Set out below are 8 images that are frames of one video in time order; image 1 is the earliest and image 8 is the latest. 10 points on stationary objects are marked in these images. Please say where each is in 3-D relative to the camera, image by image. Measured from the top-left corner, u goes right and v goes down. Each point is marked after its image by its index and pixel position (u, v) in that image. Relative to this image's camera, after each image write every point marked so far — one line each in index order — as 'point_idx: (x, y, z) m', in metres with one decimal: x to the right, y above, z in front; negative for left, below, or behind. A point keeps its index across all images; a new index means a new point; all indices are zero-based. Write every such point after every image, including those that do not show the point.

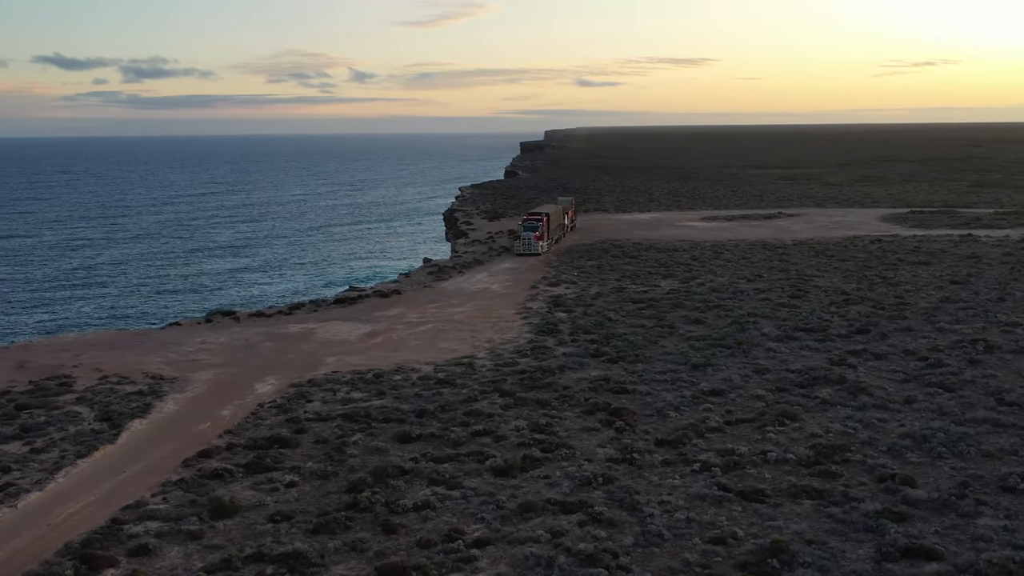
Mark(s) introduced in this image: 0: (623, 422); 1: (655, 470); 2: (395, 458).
0: (+1.8, -2.2, +19.5) m
1: (+2.0, -2.6, +17.0) m
2: (-1.7, -2.5, +17.8) m
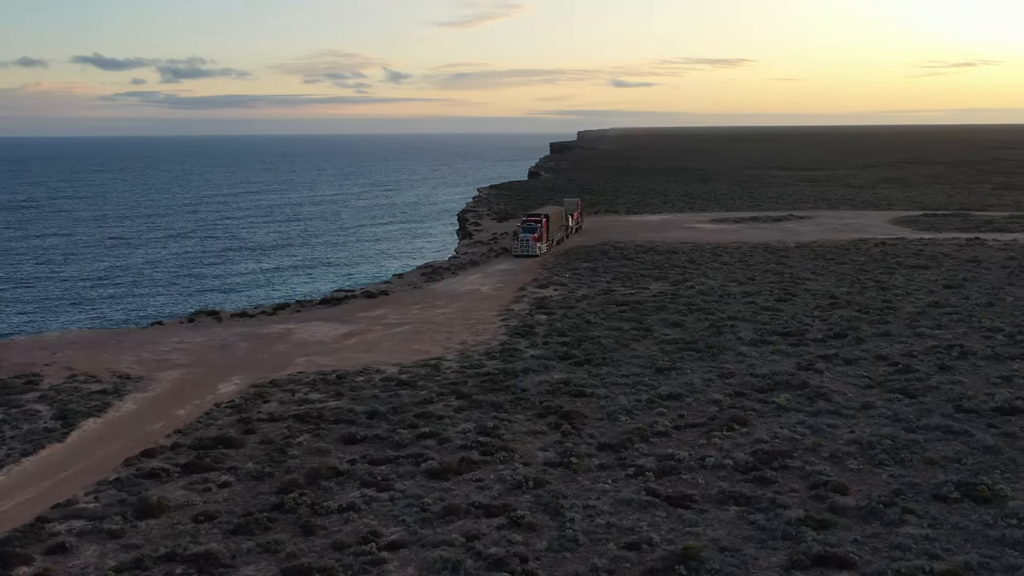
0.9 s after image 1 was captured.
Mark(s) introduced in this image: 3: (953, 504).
0: (+0.9, -2.2, +19.5) m
1: (+1.1, -2.6, +17.0) m
2: (-2.6, -2.6, +17.8) m
3: (+5.7, -2.8, +15.4) m
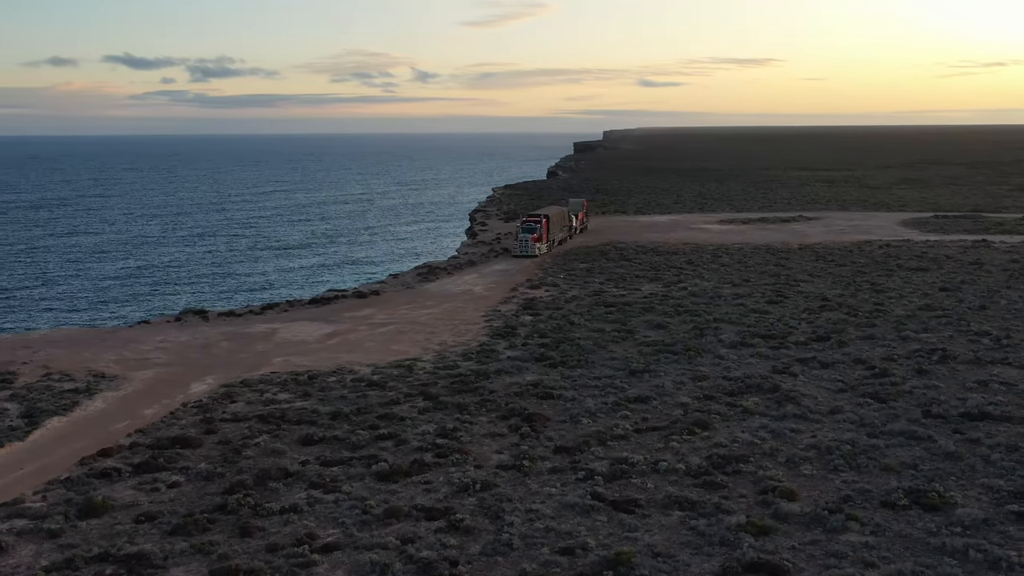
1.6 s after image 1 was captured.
0: (+0.3, -2.3, +19.4) m
1: (+0.4, -2.7, +16.9) m
2: (-3.3, -2.6, +17.8) m
3: (+4.9, -2.8, +15.2) m
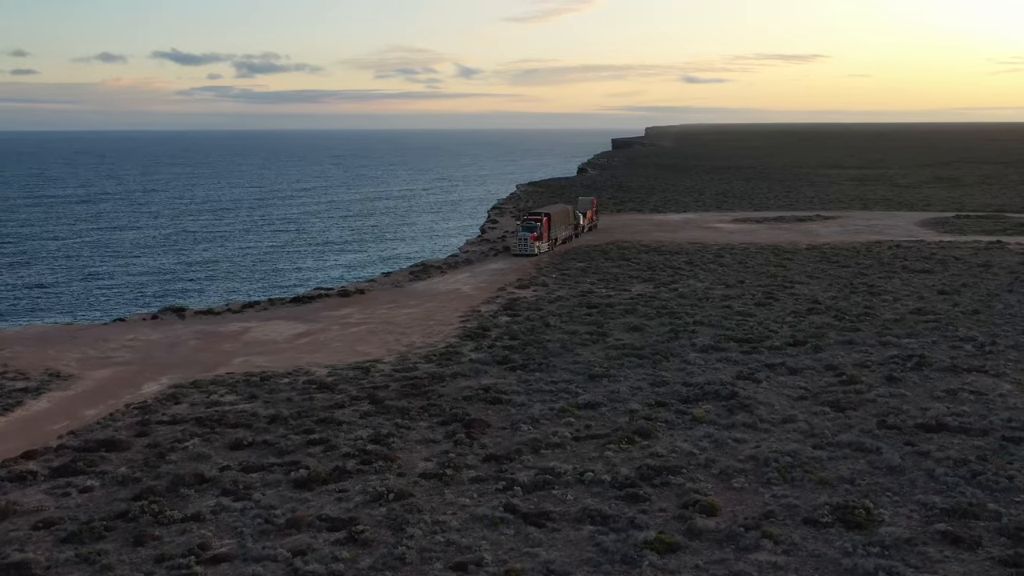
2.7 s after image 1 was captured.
0: (-0.7, -2.3, +18.9) m
1: (-0.7, -2.7, +16.4) m
2: (-4.4, -2.6, +17.4) m
3: (+3.7, -2.9, +14.6) m
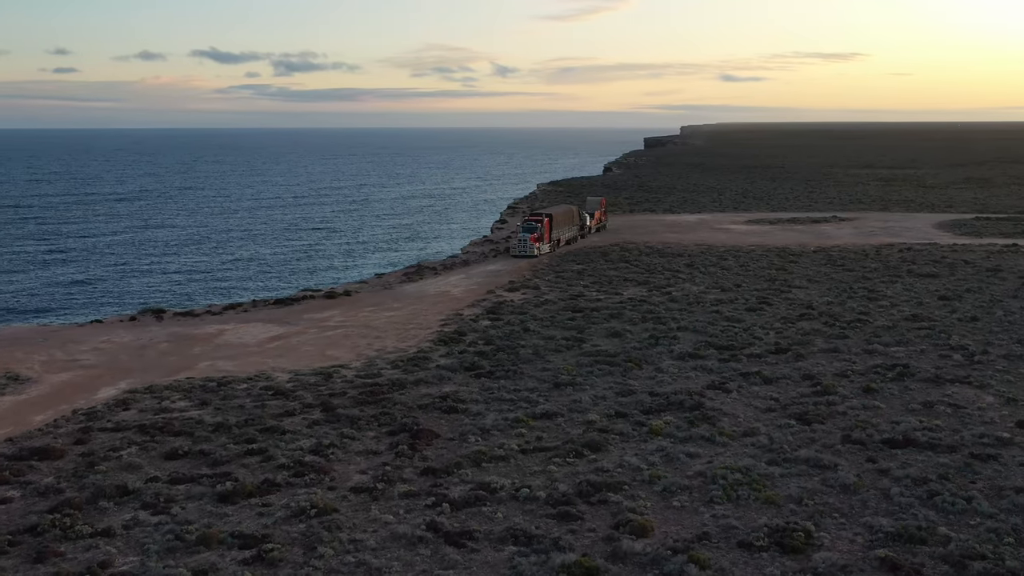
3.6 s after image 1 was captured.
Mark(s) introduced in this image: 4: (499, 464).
0: (-1.6, -2.4, +18.3) m
1: (-1.6, -2.8, +15.7) m
2: (-5.3, -2.7, +16.9) m
3: (+2.8, -3.1, +13.8) m
4: (-0.2, -2.6, +17.5) m
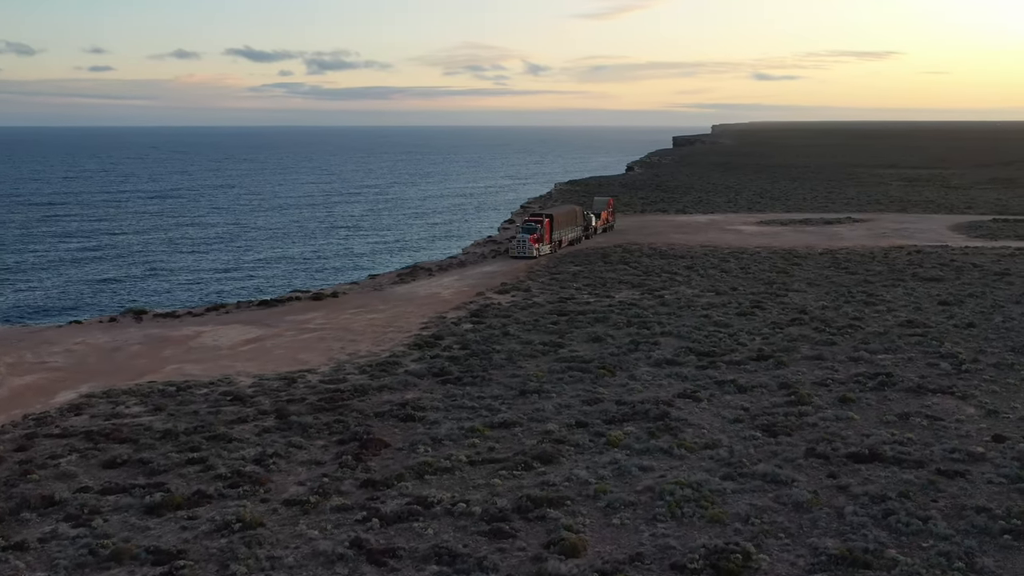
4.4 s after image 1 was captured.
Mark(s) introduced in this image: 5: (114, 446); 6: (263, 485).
0: (-2.3, -2.5, +17.7) m
1: (-2.5, -2.9, +15.2) m
2: (-6.1, -2.7, +16.5) m
3: (+1.9, -3.2, +13.1) m
4: (-1.0, -2.6, +16.9) m
5: (-6.1, -2.4, +18.5) m
6: (-3.4, -2.7, +16.4) m
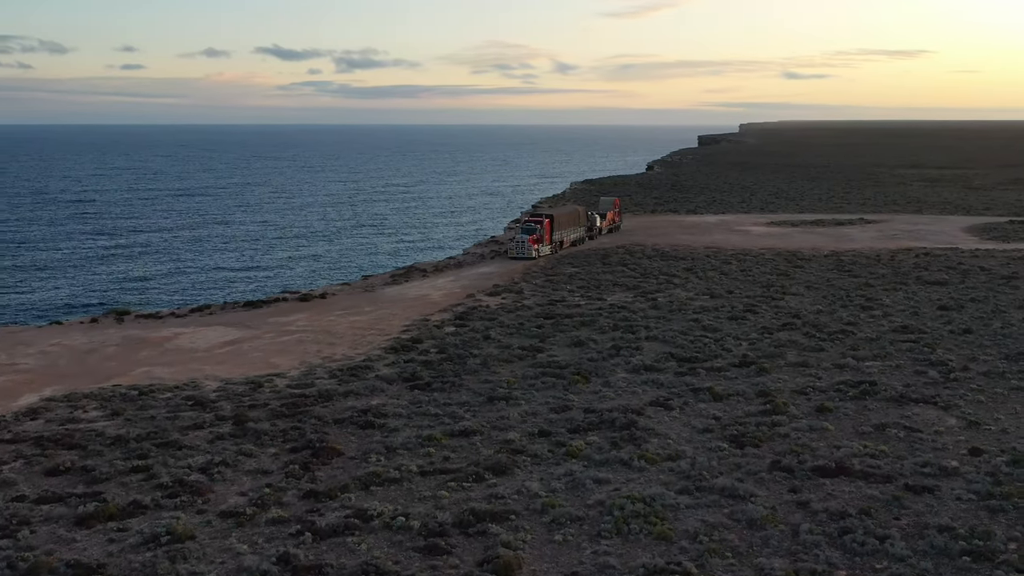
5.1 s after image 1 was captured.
0: (-3.0, -2.5, +17.2) m
1: (-3.2, -3.0, +14.7) m
2: (-6.8, -2.8, +16.0) m
3: (+1.1, -3.2, +12.5) m
4: (-1.7, -2.7, +16.3) m
5: (-6.8, -2.5, +18.1) m
6: (-4.1, -2.8, +16.0) m
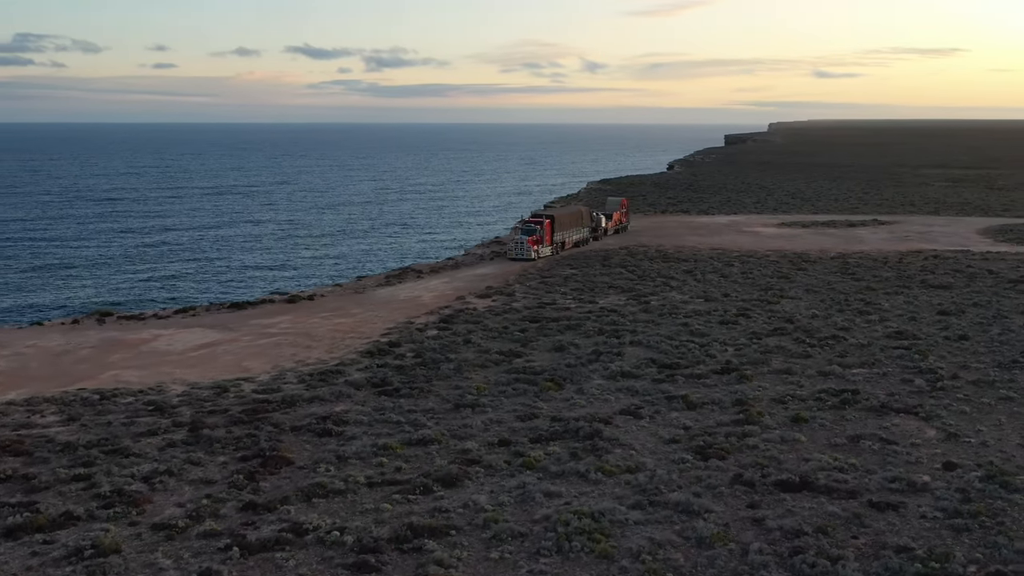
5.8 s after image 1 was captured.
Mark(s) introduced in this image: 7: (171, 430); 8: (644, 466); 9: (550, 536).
0: (-3.7, -2.6, +16.7) m
1: (-3.9, -3.0, +14.2) m
2: (-7.5, -2.8, +15.6) m
3: (+0.3, -3.3, +12.0) m
4: (-2.4, -2.8, +15.8) m
5: (-7.4, -2.5, +17.7) m
6: (-4.8, -2.8, +15.5) m
7: (-5.5, -2.3, +19.3) m
8: (+1.9, -2.6, +17.4) m
9: (+0.5, -3.0, +14.4) m
